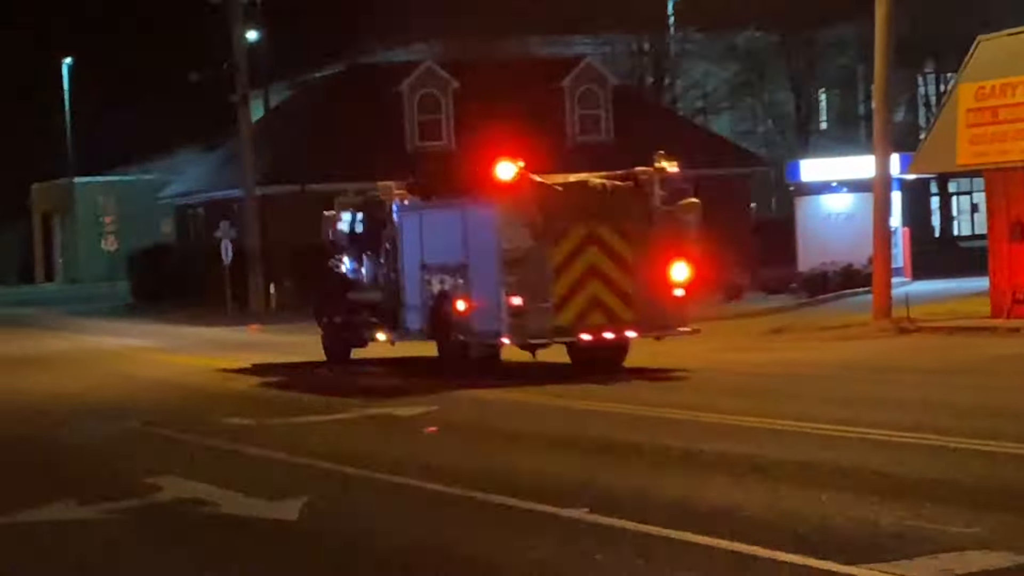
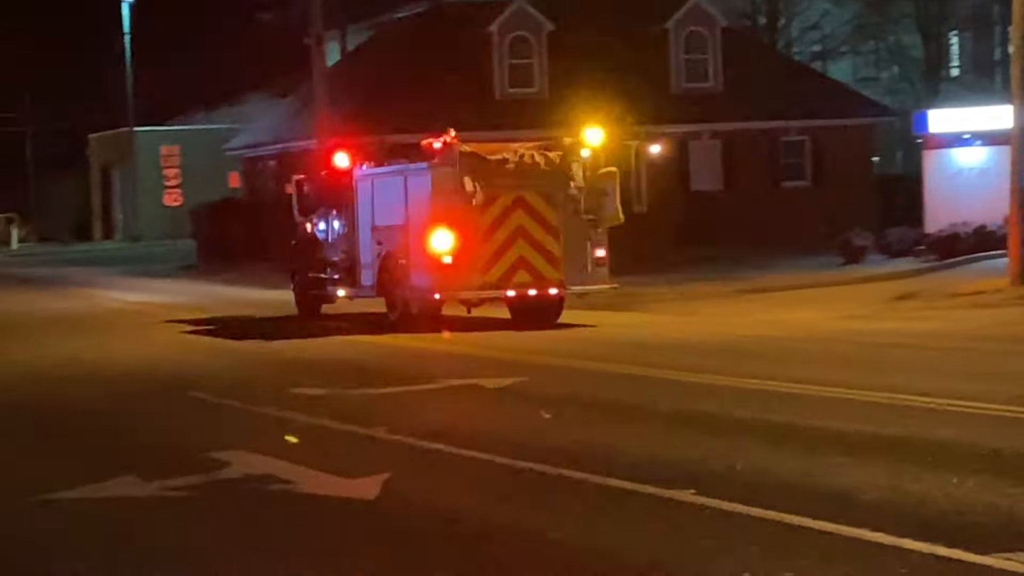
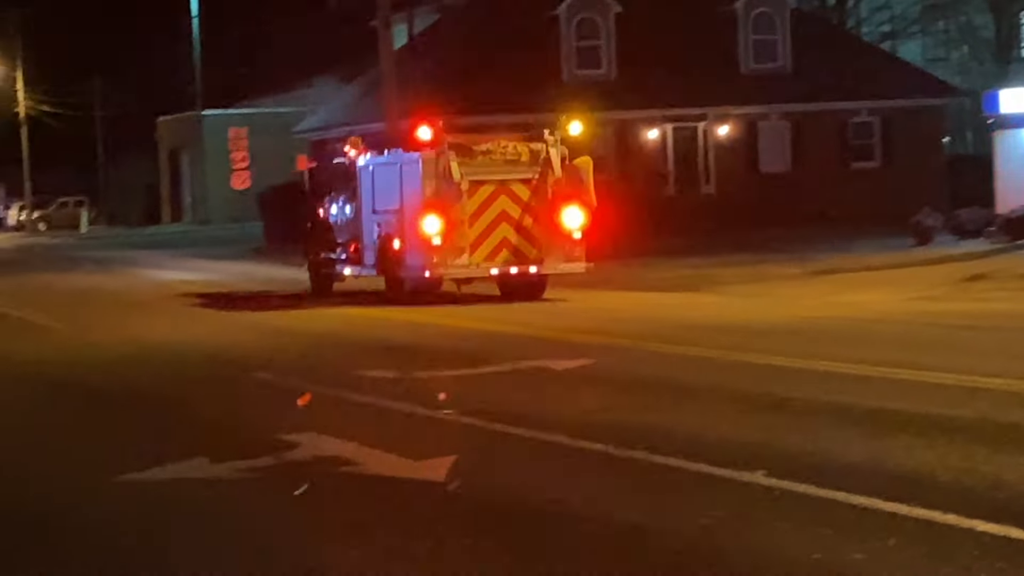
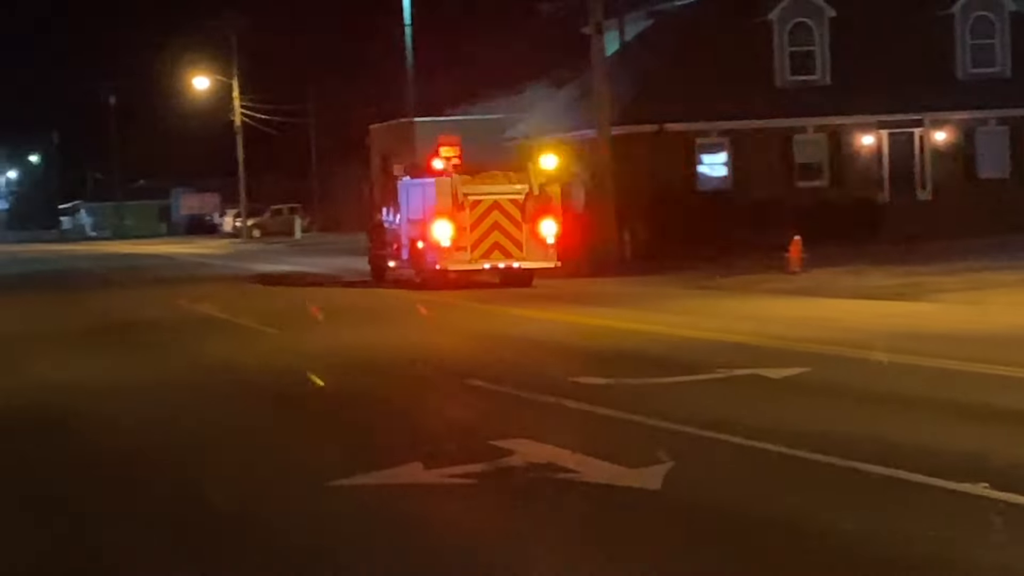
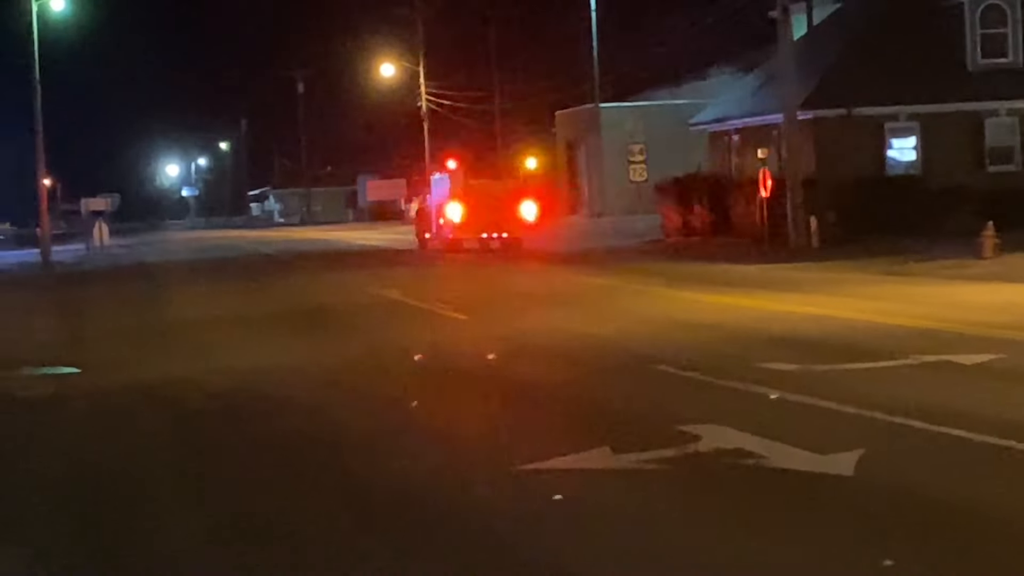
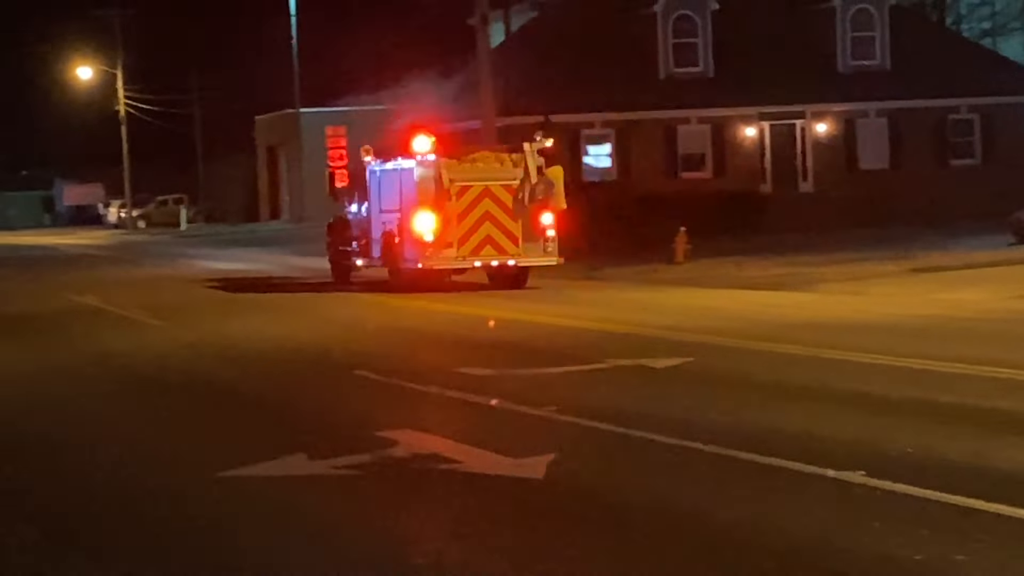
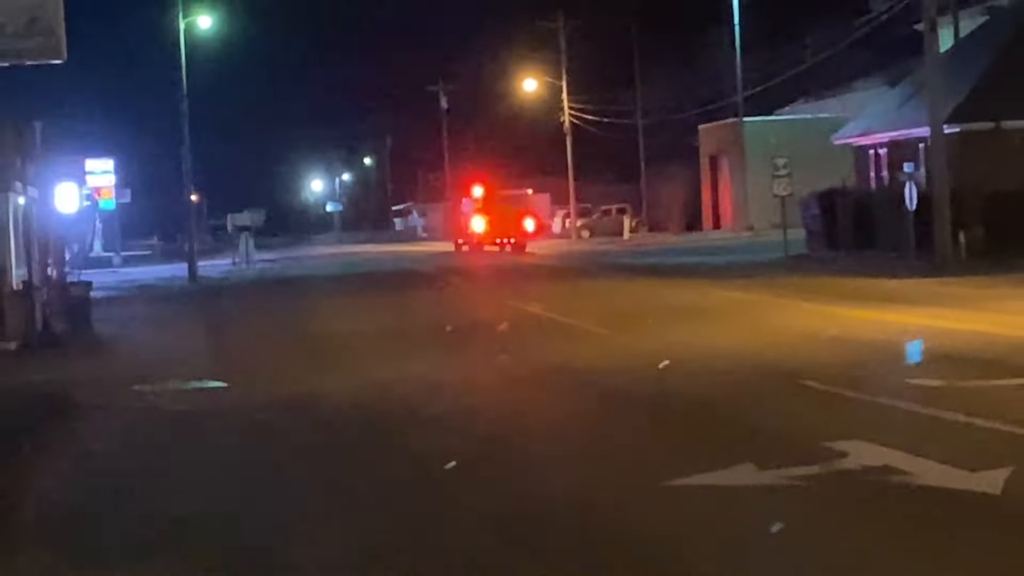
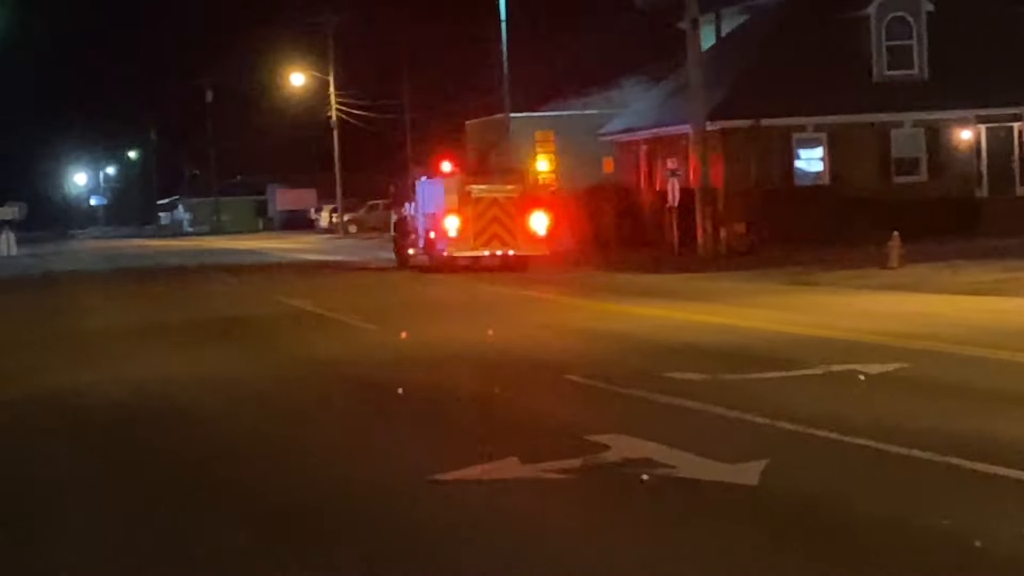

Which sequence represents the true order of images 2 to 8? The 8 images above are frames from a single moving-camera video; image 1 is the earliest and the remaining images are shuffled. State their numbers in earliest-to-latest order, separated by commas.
2, 3, 6, 4, 8, 5, 7
